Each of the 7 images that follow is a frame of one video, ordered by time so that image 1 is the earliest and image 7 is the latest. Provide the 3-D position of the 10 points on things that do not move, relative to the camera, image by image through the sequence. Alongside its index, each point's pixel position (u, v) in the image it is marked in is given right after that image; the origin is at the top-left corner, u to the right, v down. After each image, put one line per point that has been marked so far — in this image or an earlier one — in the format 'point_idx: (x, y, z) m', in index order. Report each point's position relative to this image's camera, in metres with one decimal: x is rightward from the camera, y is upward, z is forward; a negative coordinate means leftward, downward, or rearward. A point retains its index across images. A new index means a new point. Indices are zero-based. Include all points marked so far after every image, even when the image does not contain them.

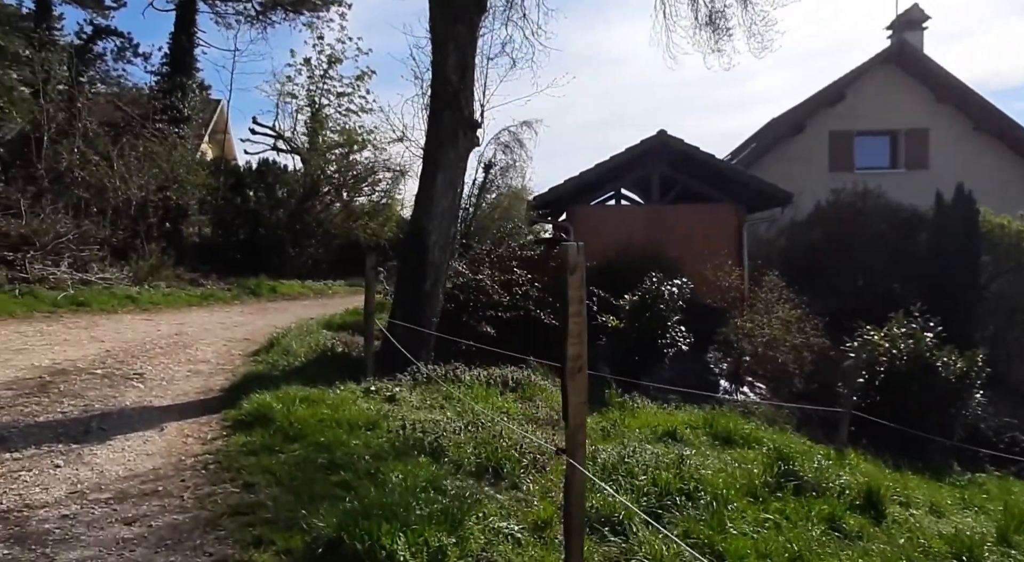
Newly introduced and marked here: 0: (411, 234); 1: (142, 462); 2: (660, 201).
0: (-1.3, +0.6, +8.0) m
1: (-2.4, -1.2, +4.1) m
2: (+3.3, +1.8, +13.7) m
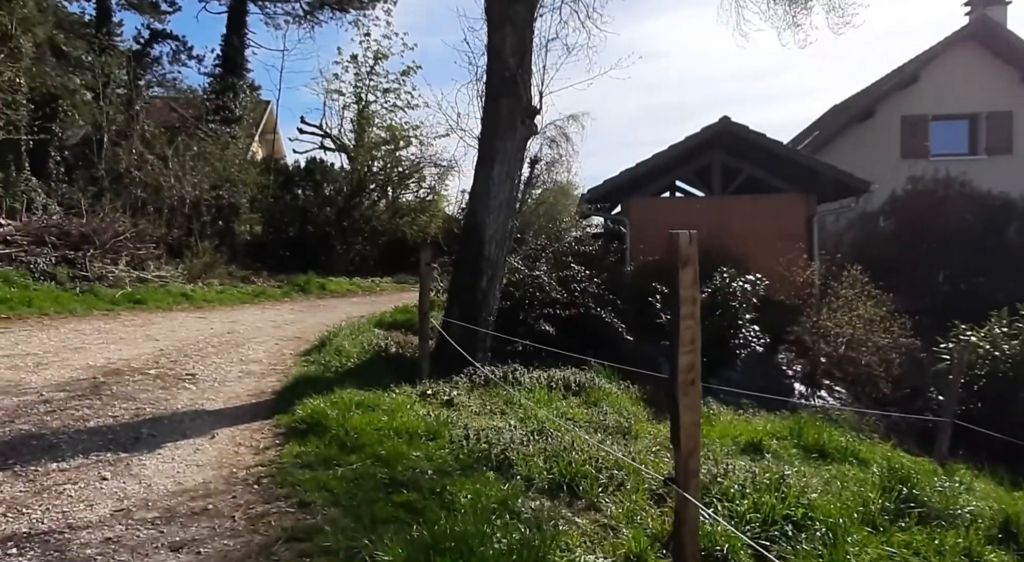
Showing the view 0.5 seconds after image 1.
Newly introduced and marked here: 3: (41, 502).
0: (-0.6, +0.6, +7.6) m
1: (-2.0, -1.2, +3.8) m
2: (+4.4, +1.9, +13.0) m
3: (-2.5, -1.2, +3.3) m
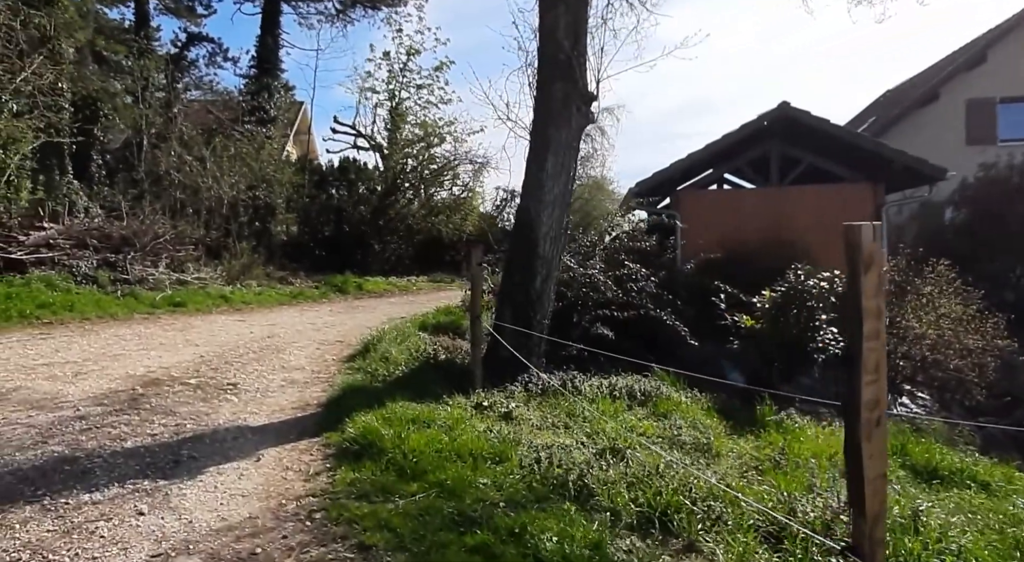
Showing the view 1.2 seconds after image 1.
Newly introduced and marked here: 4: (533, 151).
0: (+0.1, +0.6, +7.1) m
1: (-1.5, -1.2, +3.4) m
2: (+5.3, +1.9, +12.2) m
3: (-2.0, -1.2, +2.9) m
4: (+0.2, +1.5, +7.0) m
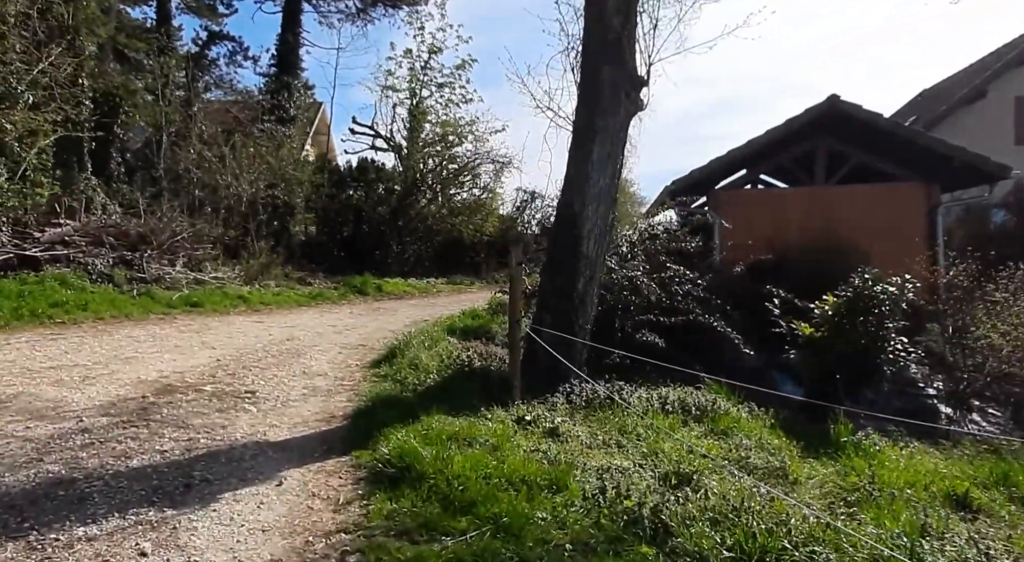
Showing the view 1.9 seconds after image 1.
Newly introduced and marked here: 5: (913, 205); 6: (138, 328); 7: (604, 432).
0: (+0.5, +0.6, +6.5) m
1: (-1.2, -1.2, +2.8) m
2: (+5.8, +1.9, +11.5) m
3: (-1.7, -1.2, +2.3) m
4: (+0.7, +1.5, +6.5) m
5: (+7.0, +1.3, +10.8) m
6: (-5.5, -0.7, +9.1) m
7: (+0.8, -1.3, +5.2) m
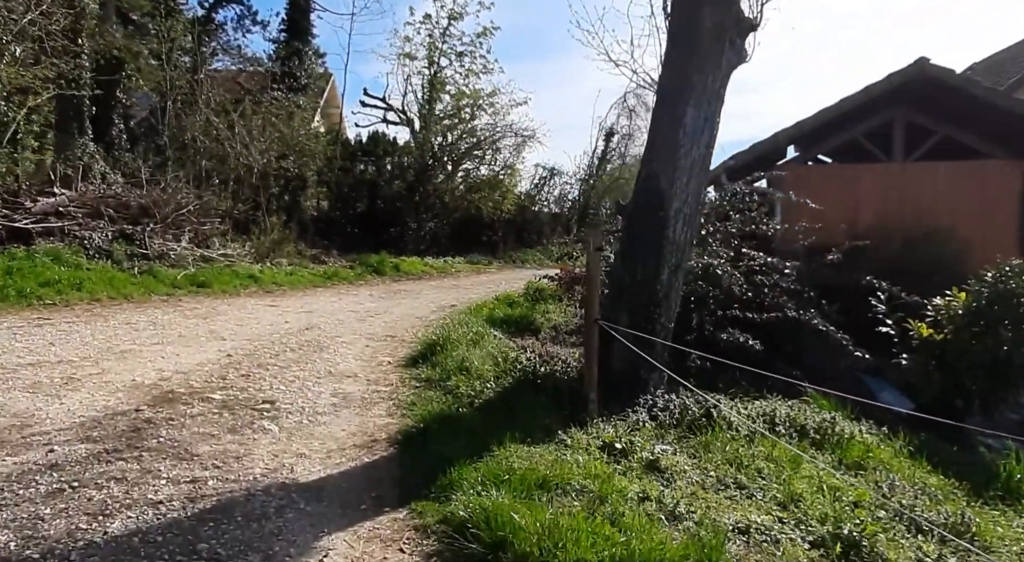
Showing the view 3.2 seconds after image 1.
0: (+1.1, +0.7, +5.4) m
1: (-0.6, -1.2, +1.8) m
2: (+6.5, +2.0, +10.3) m
3: (-1.2, -1.2, +1.3) m
4: (+1.3, +1.6, +5.3) m
5: (+7.7, +1.5, +9.6) m
6: (-4.9, -0.4, +8.1) m
7: (+1.3, -1.2, +4.1) m
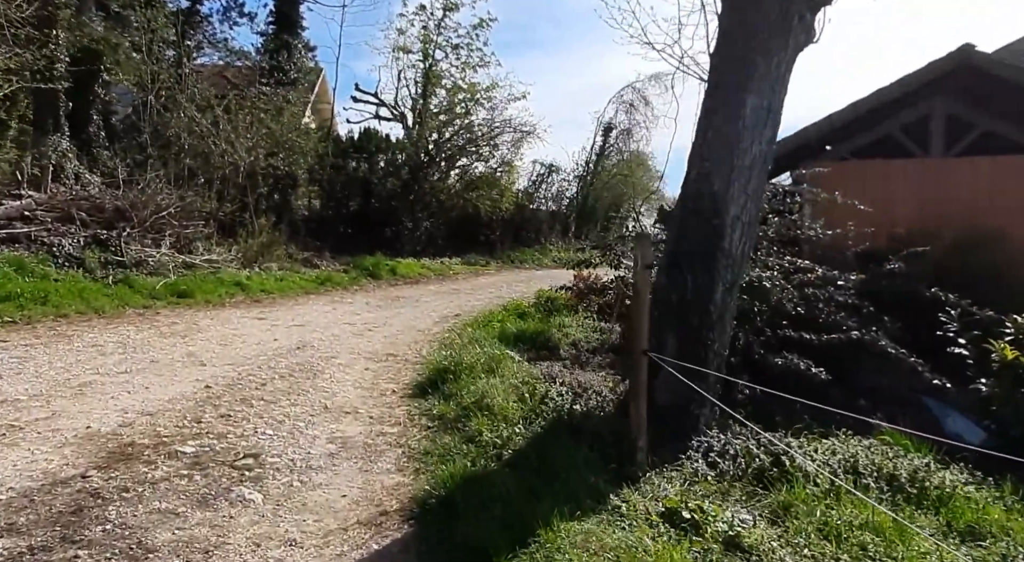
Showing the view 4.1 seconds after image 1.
0: (+1.3, +0.6, +4.6) m
1: (-0.4, -1.4, +1.0) m
2: (+6.7, +1.9, +9.5) m
3: (-0.9, -1.4, +0.5) m
4: (+1.5, +1.4, +4.5) m
5: (+7.8, +1.4, +8.8) m
6: (-4.7, -0.6, +7.2) m
7: (+1.6, -1.4, +3.3) m
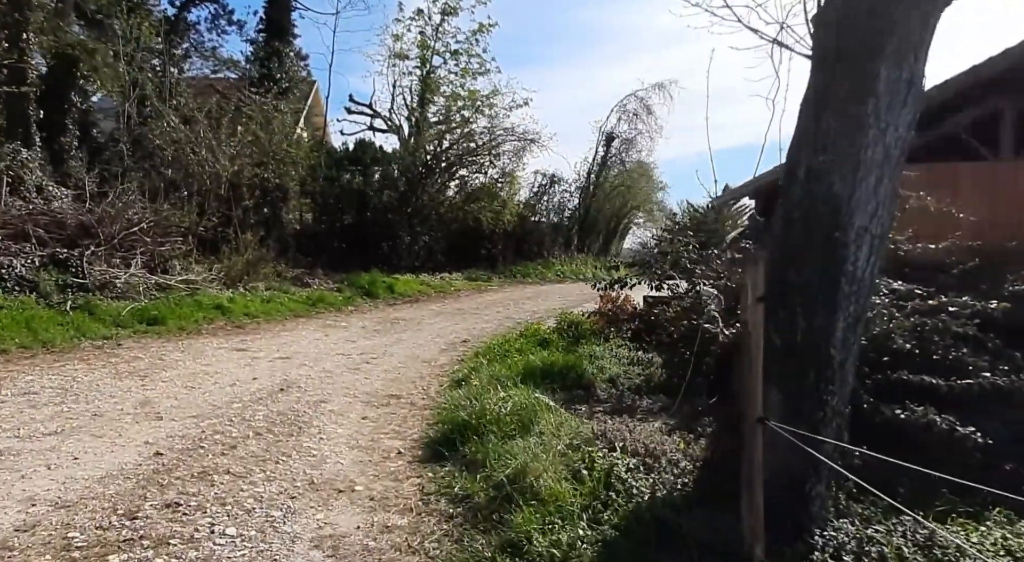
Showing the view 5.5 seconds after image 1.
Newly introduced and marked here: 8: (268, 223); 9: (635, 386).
0: (+1.6, +0.4, +3.4) m
1: (0.0, -1.5, -0.3) m
2: (+6.9, +1.7, +8.4) m
3: (-0.6, -1.5, -0.8) m
4: (+1.8, +1.2, +3.3) m
5: (+8.0, +1.2, +7.7) m
6: (-4.5, -0.9, +5.9) m
7: (+1.9, -1.5, +2.1) m
8: (-6.5, +1.5, +16.5) m
9: (+1.2, -1.0, +6.1) m
